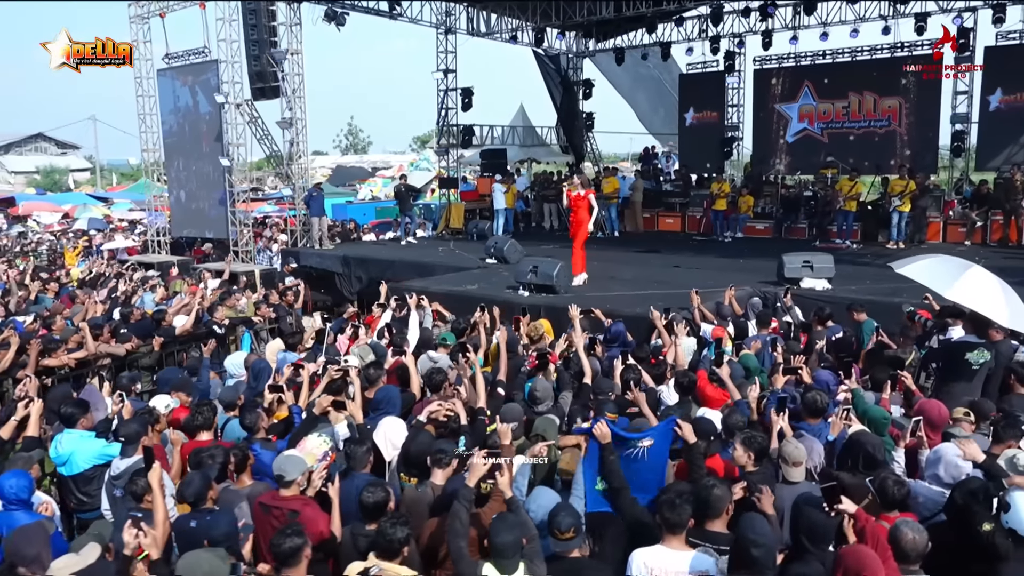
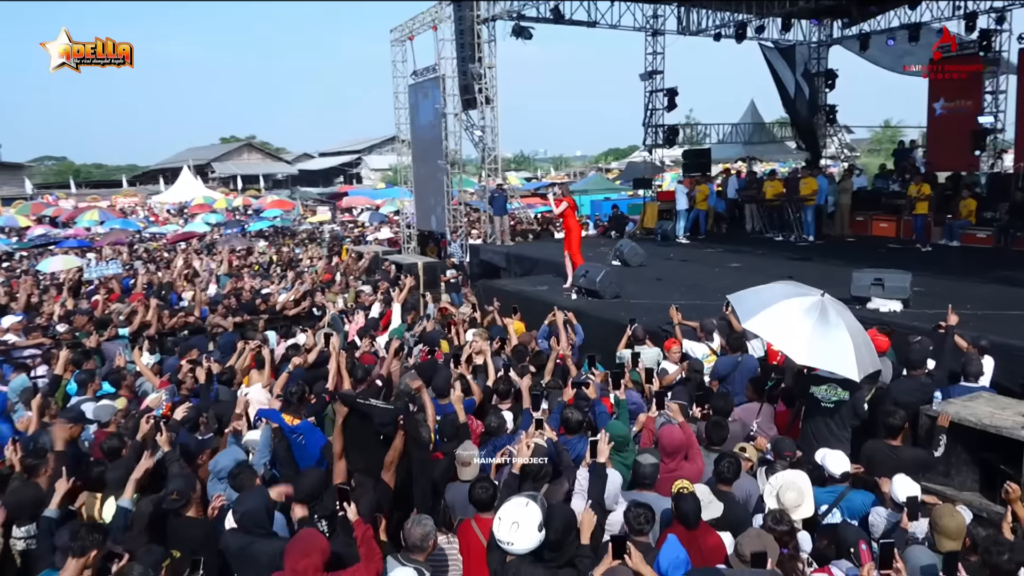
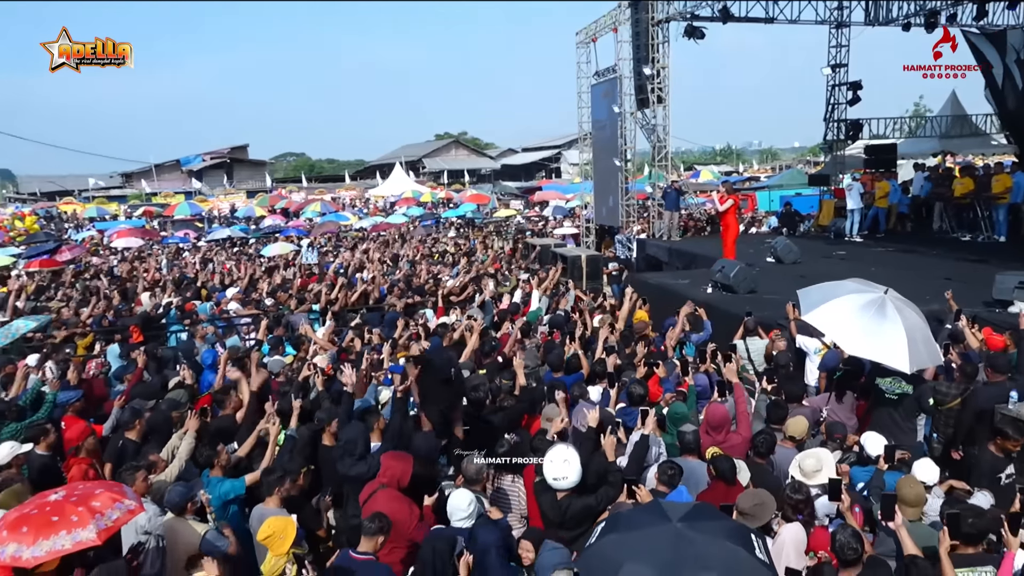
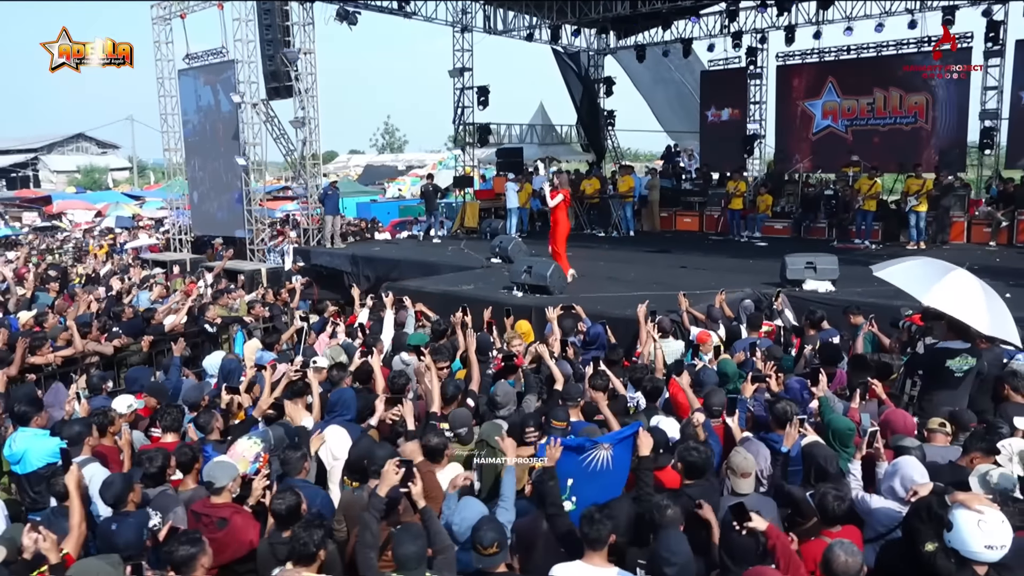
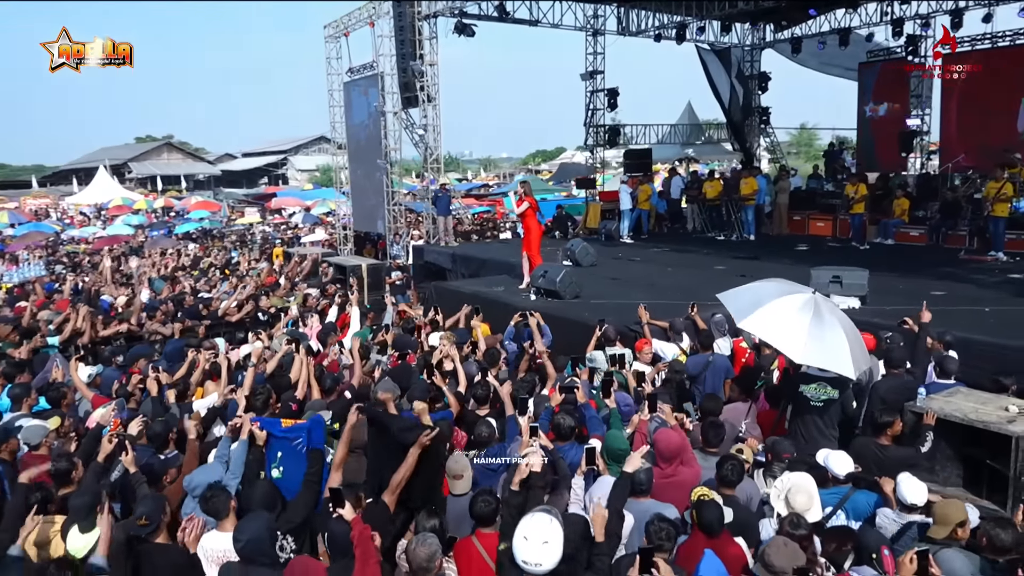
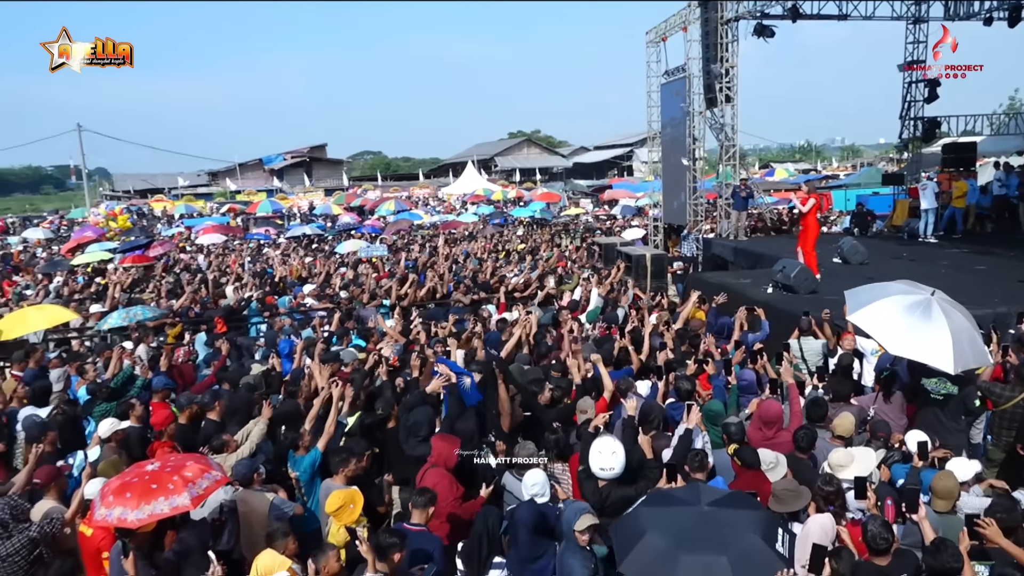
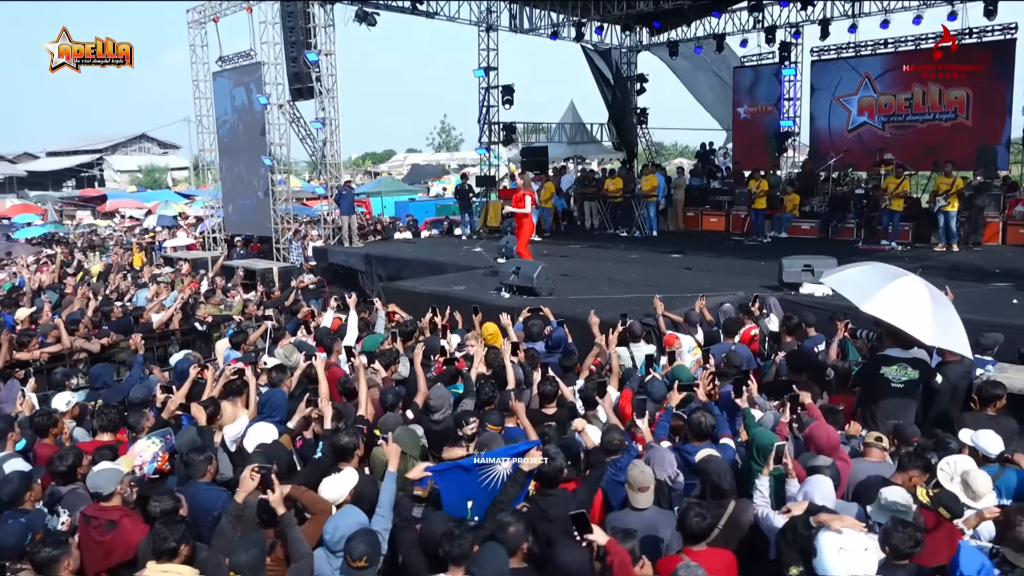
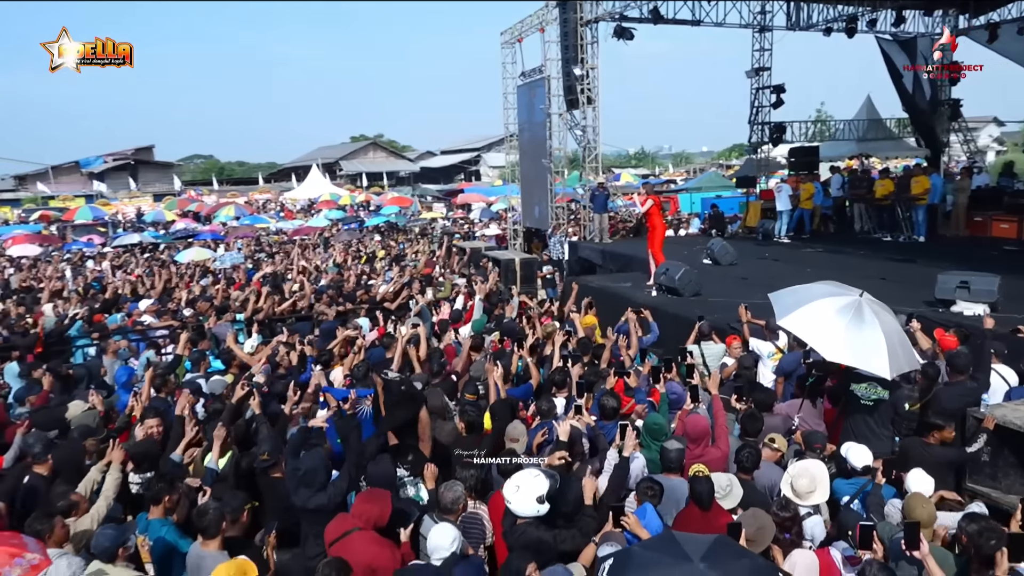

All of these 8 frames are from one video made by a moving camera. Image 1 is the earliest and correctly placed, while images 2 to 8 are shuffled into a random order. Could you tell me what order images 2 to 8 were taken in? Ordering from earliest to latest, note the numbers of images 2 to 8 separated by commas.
4, 7, 5, 2, 8, 3, 6
